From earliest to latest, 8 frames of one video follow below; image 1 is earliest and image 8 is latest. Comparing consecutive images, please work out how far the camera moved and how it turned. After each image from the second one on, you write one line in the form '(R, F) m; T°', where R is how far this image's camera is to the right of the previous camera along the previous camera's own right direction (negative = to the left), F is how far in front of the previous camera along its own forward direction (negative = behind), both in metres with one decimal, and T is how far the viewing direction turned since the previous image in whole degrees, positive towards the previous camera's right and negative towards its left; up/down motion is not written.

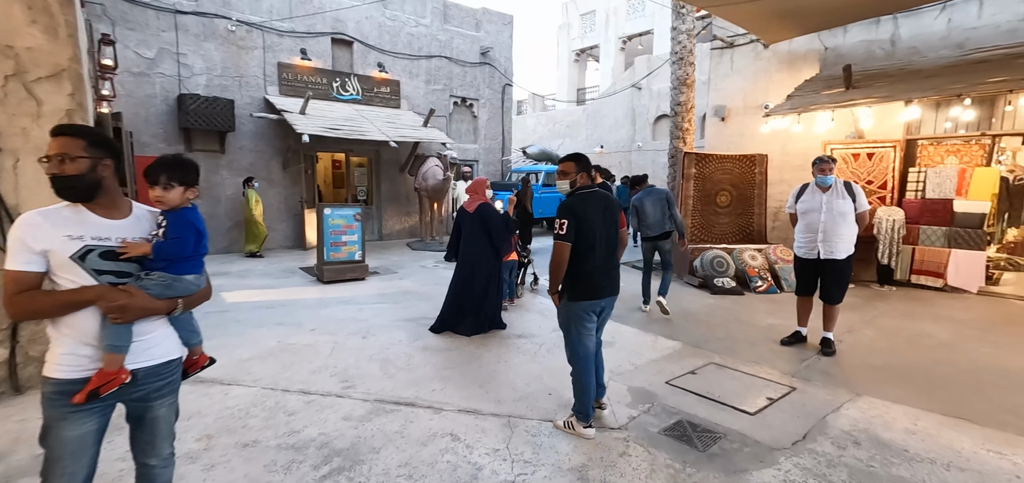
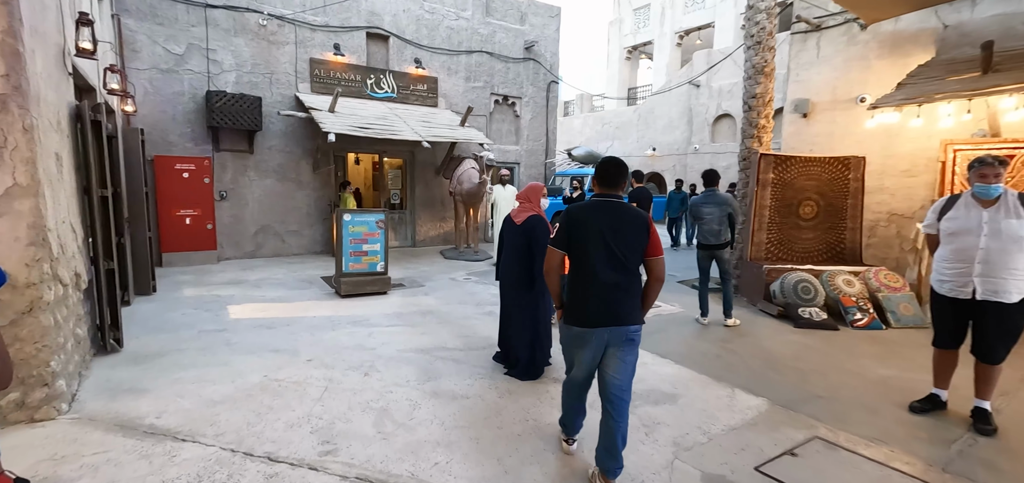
(+0.1, +0.9) m; -5°
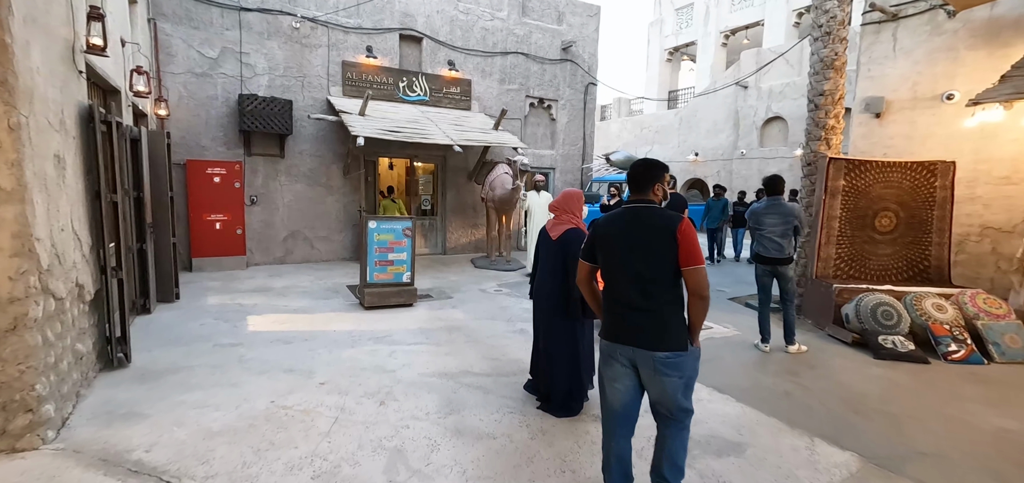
(0.0, +0.5) m; -4°
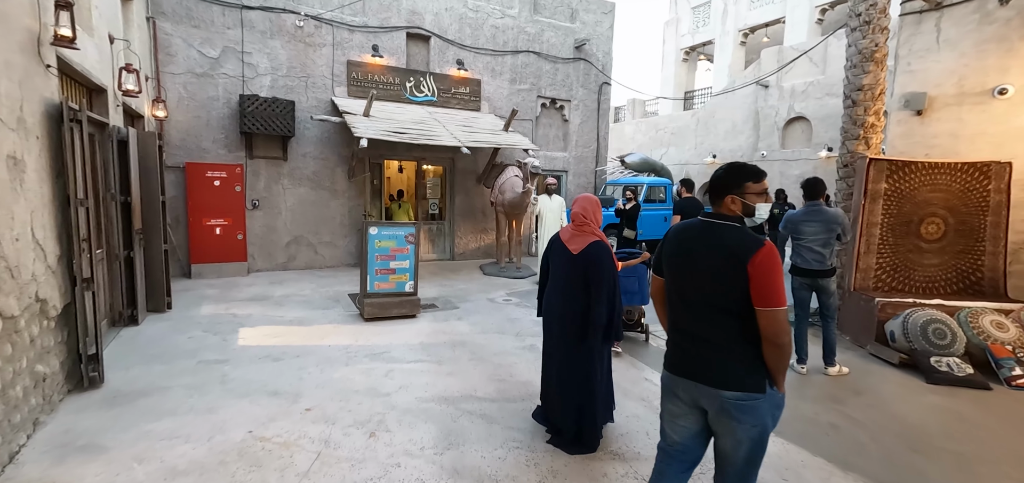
(0.0, +0.4) m; -1°
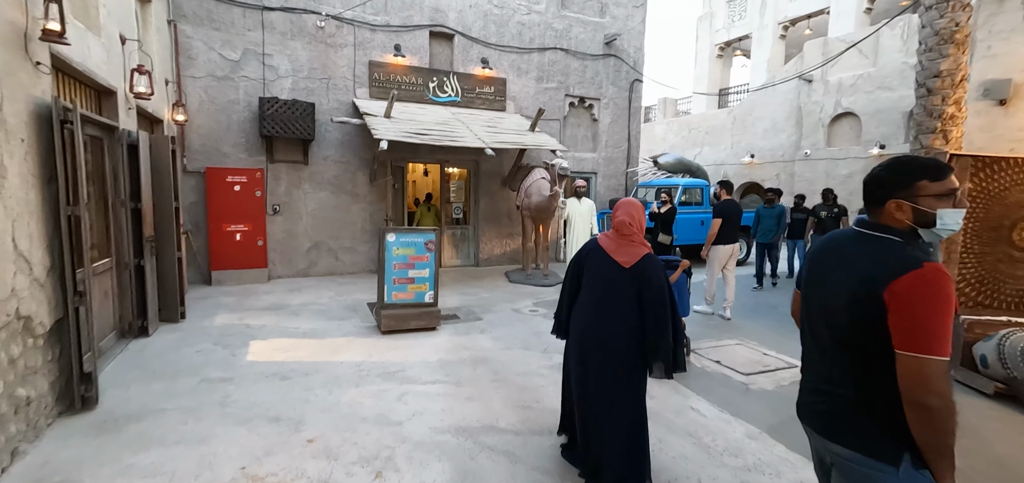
(0.0, +0.4) m; -3°
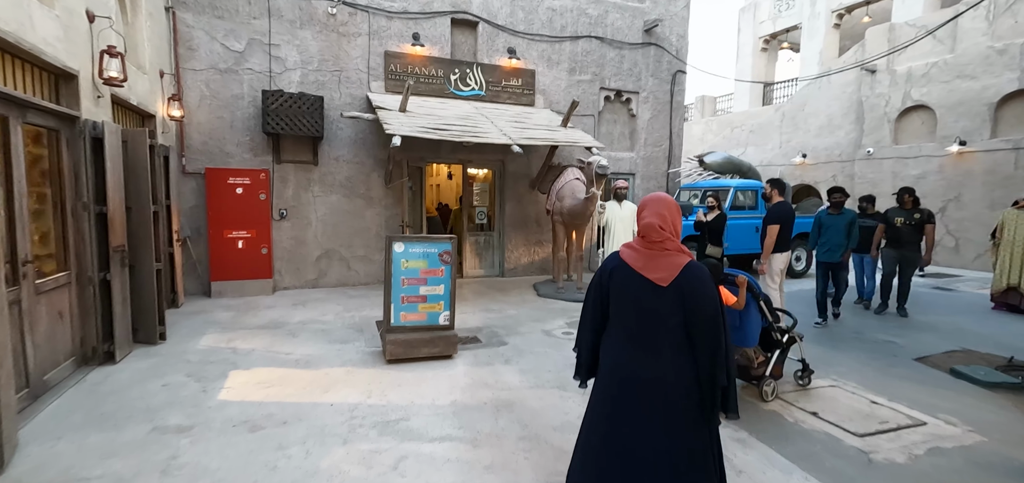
(0.0, +0.9) m; -3°
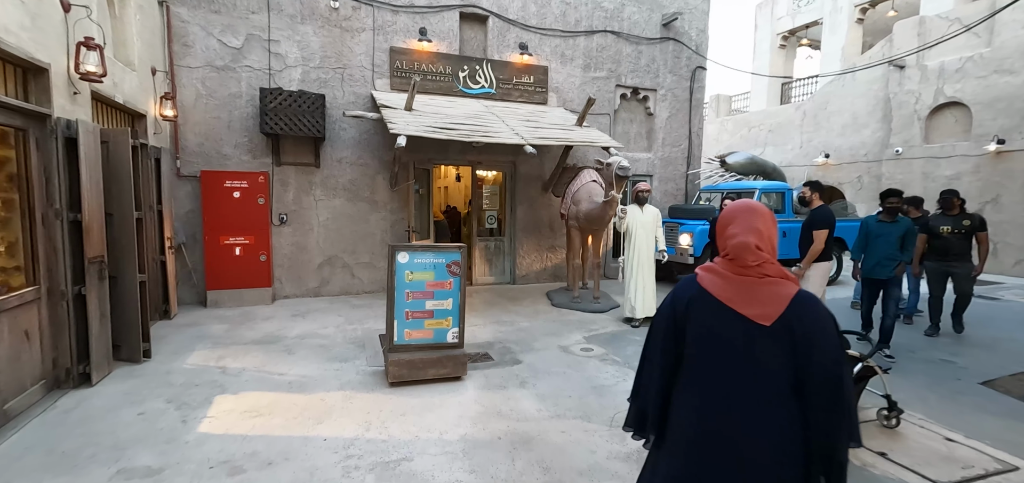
(-0.1, +0.4) m; -1°
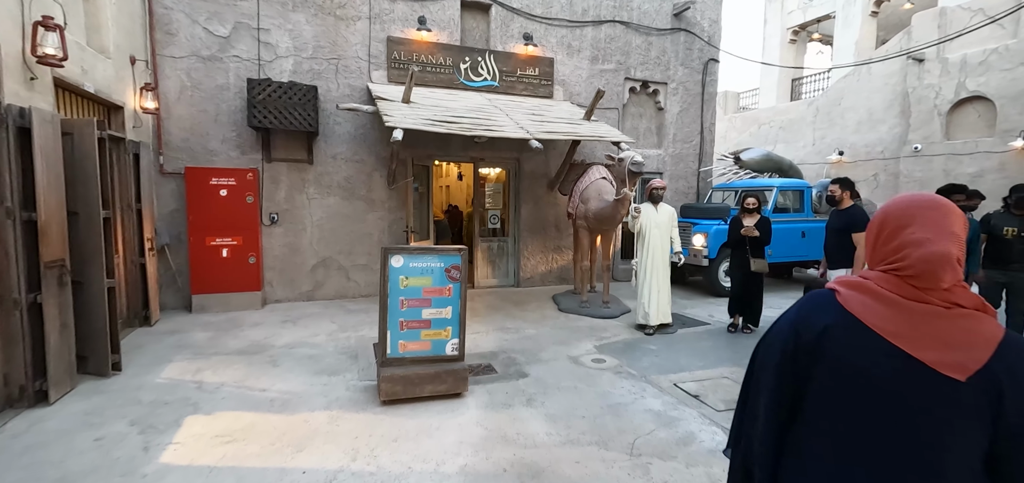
(0.0, +0.4) m; 0°
